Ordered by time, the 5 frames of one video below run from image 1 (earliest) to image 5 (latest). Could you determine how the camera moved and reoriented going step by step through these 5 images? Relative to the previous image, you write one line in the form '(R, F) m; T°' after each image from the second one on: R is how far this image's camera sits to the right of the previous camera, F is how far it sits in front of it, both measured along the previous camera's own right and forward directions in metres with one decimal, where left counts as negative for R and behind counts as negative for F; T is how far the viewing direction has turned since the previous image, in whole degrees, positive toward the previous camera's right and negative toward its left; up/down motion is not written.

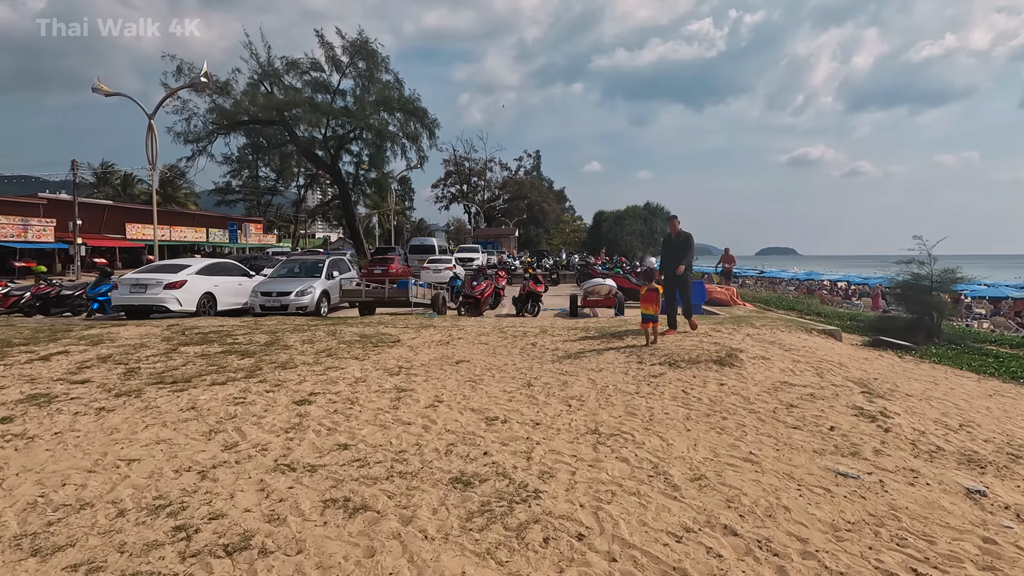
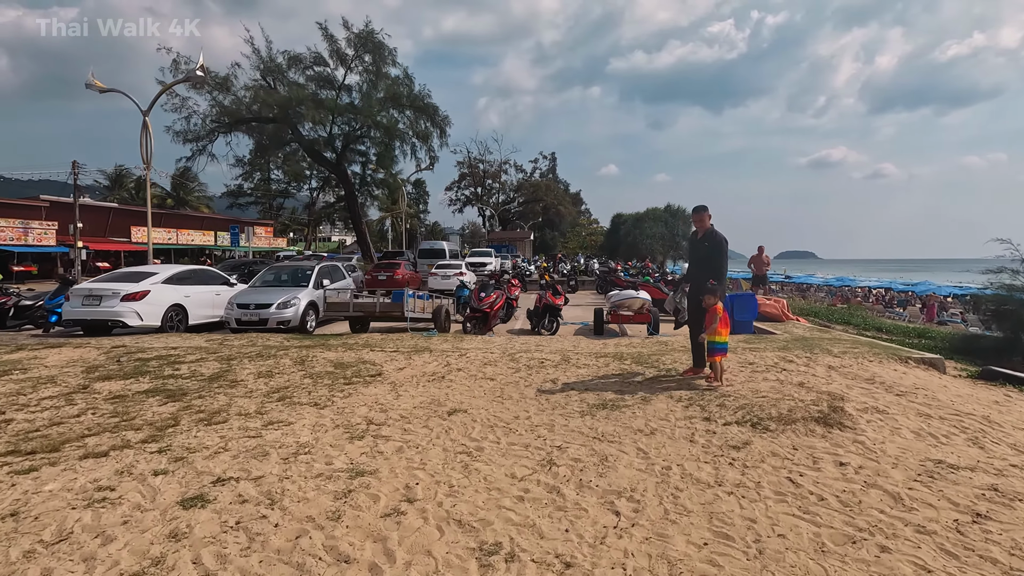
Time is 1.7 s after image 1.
(0.0, +2.0) m; -2°
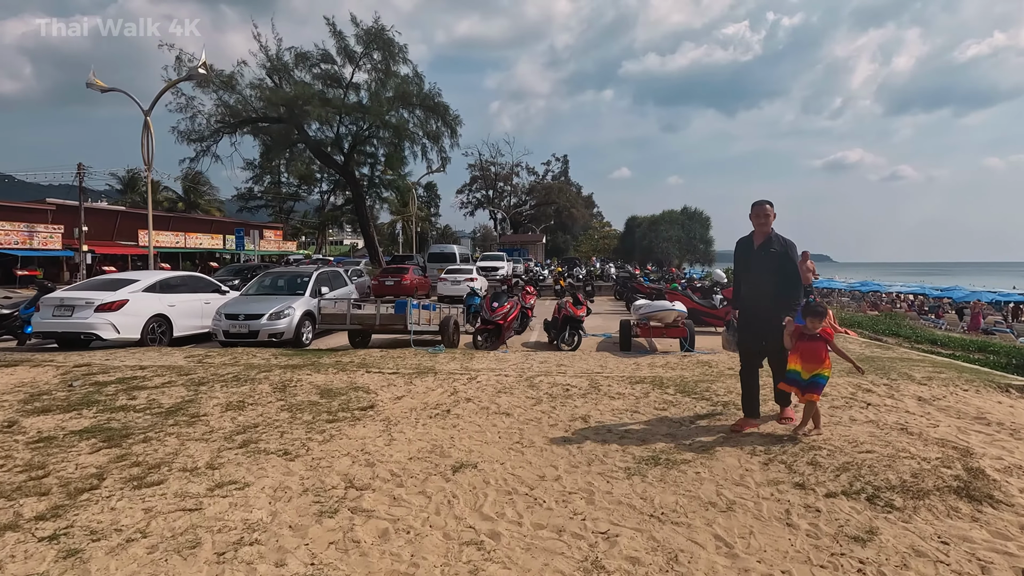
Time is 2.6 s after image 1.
(-0.1, +1.2) m; -1°
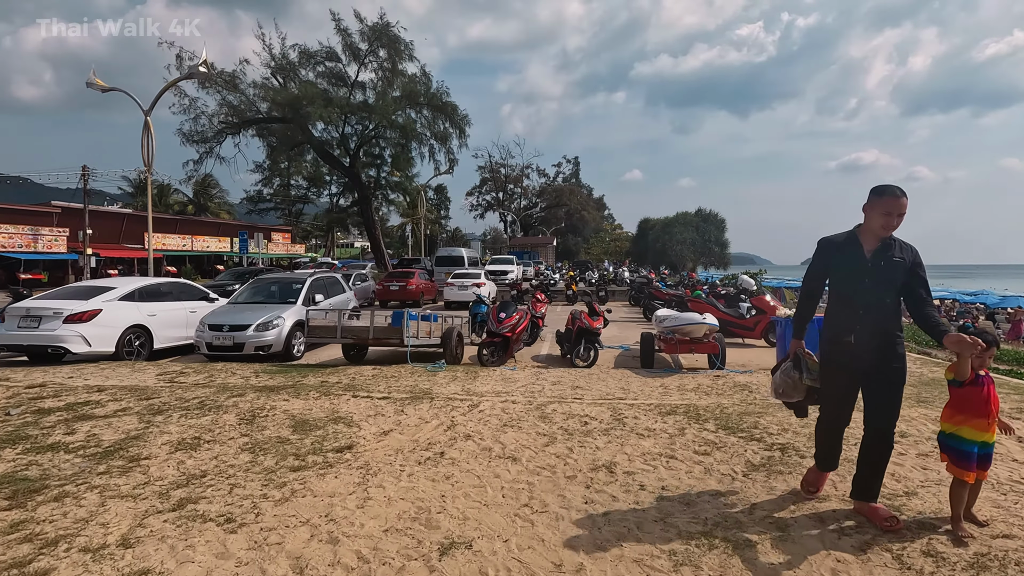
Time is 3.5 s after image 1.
(0.0, +1.0) m; -1°
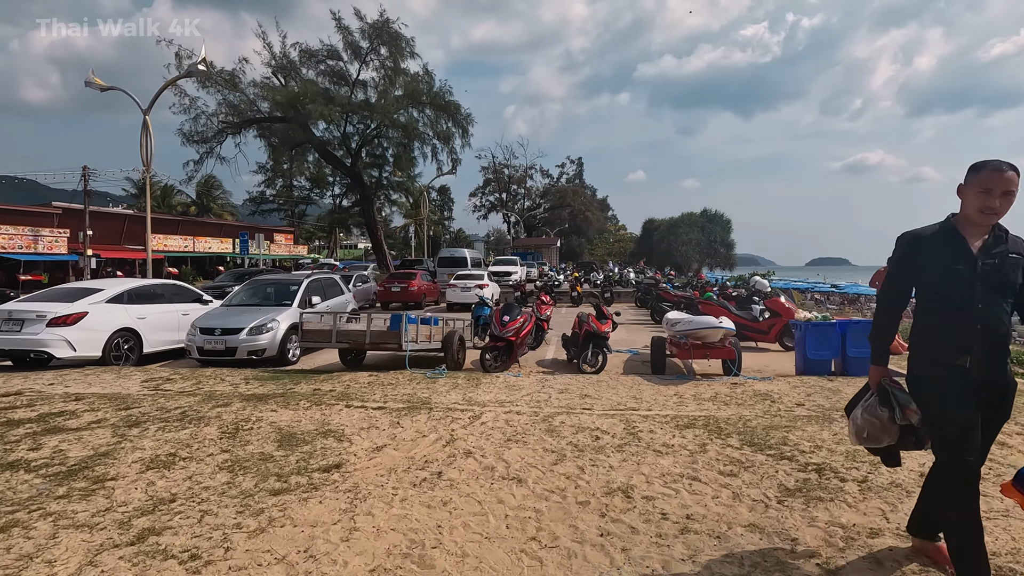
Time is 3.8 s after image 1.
(0.0, +0.4) m; 0°
